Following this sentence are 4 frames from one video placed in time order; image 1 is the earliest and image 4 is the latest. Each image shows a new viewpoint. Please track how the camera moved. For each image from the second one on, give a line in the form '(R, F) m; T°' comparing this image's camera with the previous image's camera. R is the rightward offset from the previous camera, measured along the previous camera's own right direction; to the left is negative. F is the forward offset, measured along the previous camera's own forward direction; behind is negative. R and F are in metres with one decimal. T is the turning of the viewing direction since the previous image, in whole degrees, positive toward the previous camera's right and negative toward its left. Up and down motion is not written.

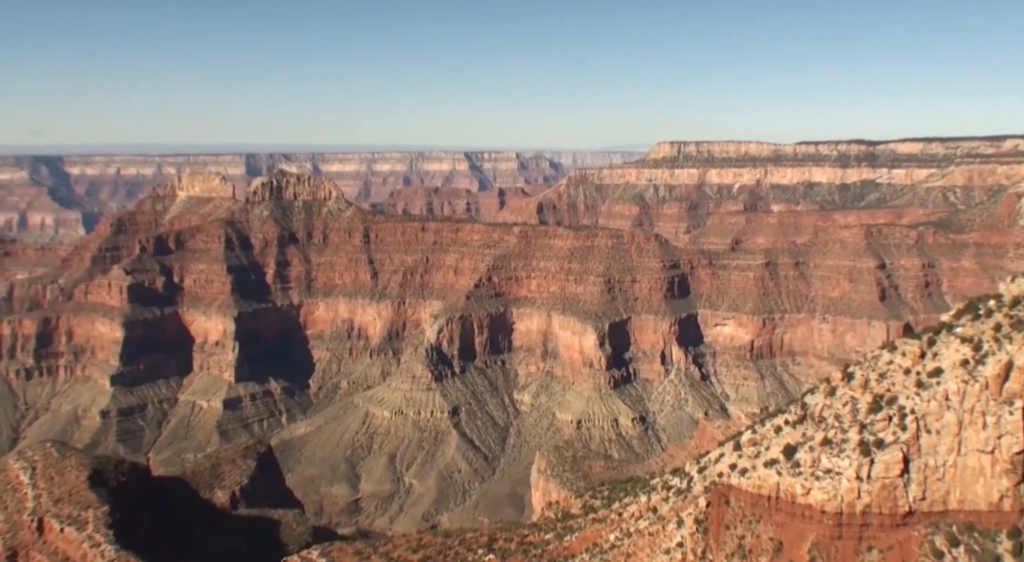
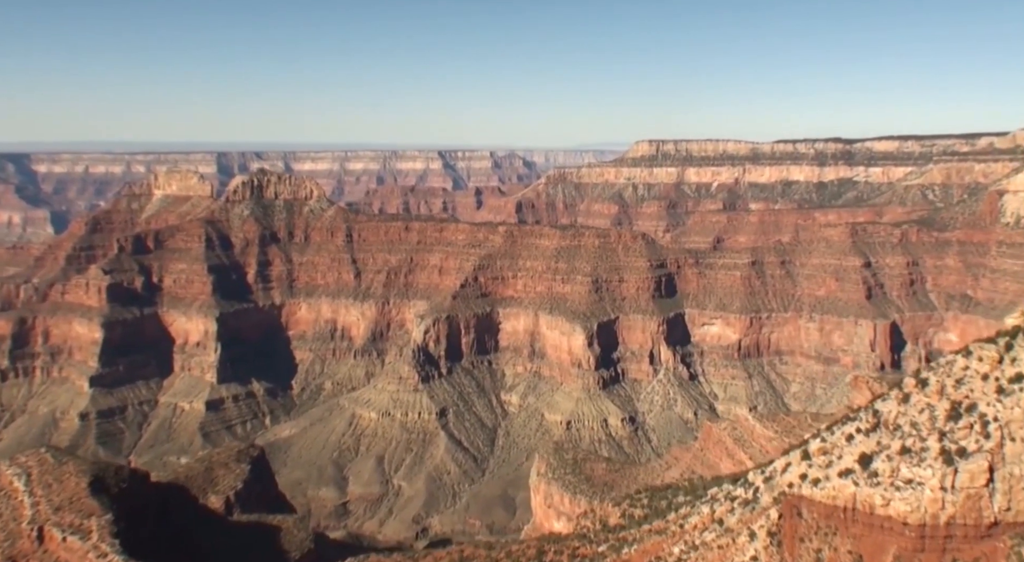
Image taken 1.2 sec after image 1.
(-1.3, +0.6) m; +2°
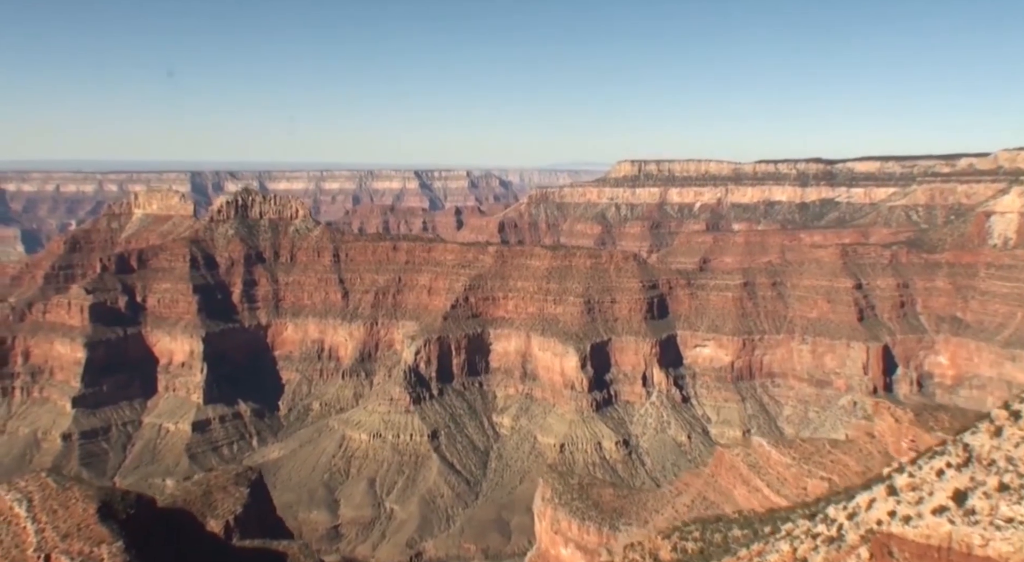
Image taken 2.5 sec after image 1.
(-1.5, +0.5) m; +2°
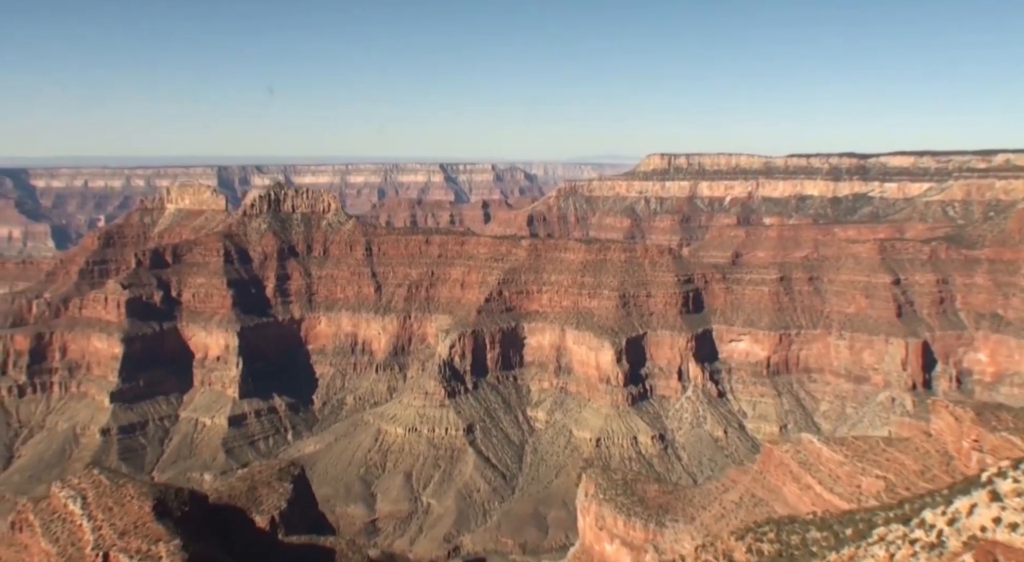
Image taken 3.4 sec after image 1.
(-0.9, +0.2) m; -2°
